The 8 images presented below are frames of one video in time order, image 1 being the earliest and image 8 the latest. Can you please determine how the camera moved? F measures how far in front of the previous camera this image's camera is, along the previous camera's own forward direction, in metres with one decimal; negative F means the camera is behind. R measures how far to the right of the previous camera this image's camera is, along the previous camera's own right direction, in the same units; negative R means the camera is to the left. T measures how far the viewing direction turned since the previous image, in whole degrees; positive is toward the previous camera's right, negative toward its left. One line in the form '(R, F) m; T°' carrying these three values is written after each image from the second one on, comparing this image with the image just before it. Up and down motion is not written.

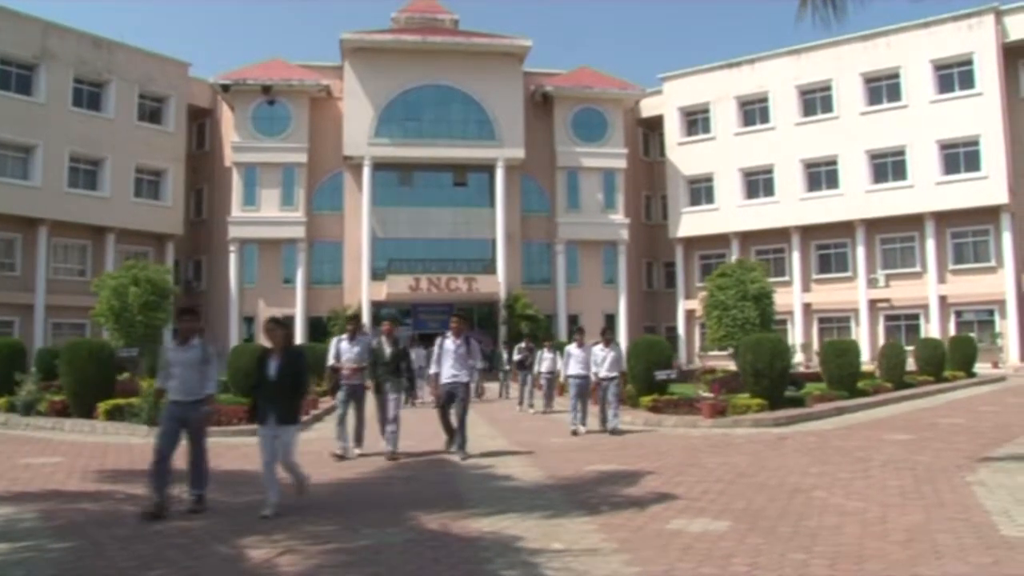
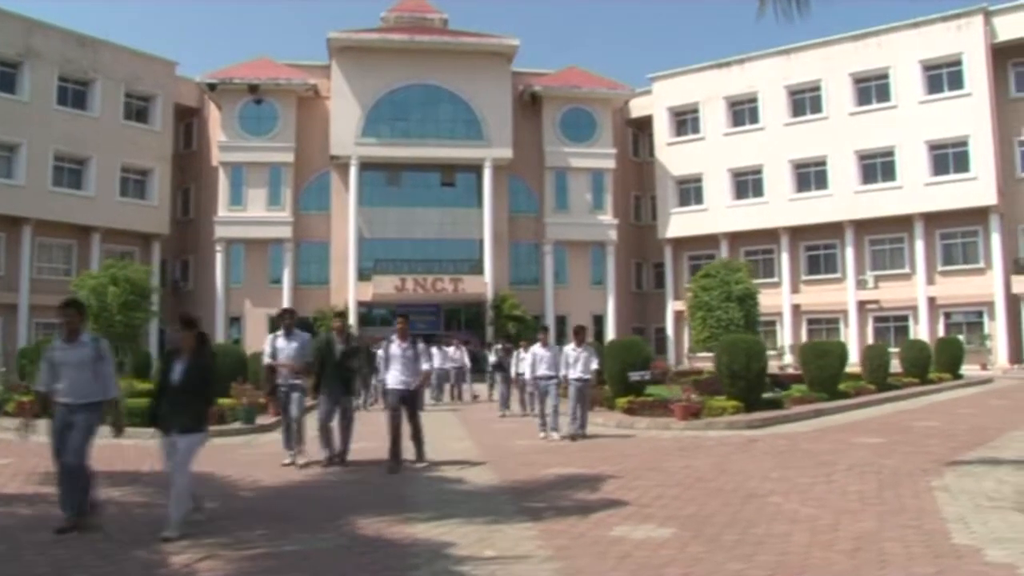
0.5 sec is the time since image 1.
(+0.4, +0.2) m; 0°
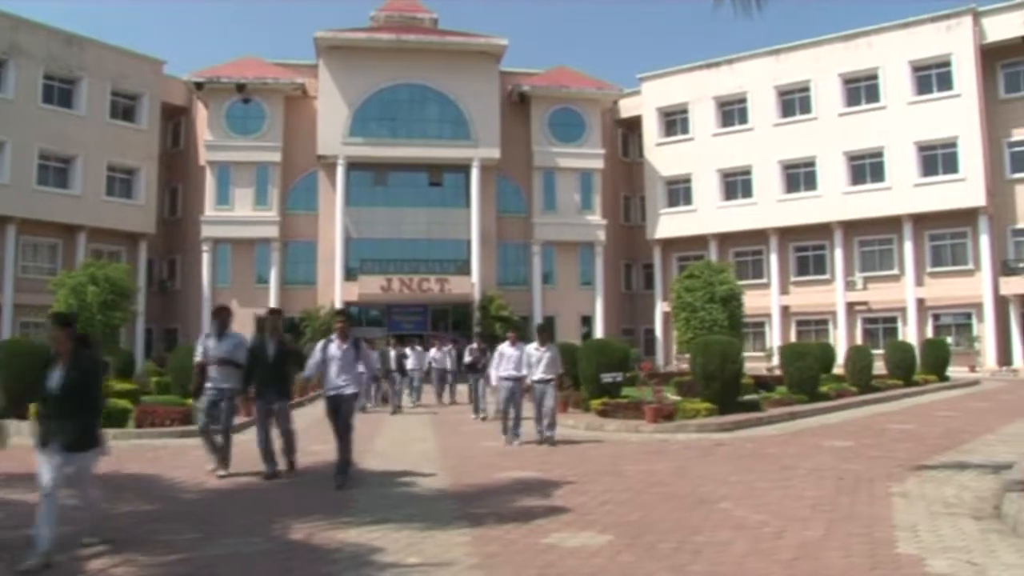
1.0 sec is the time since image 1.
(+0.5, +0.2) m; 0°
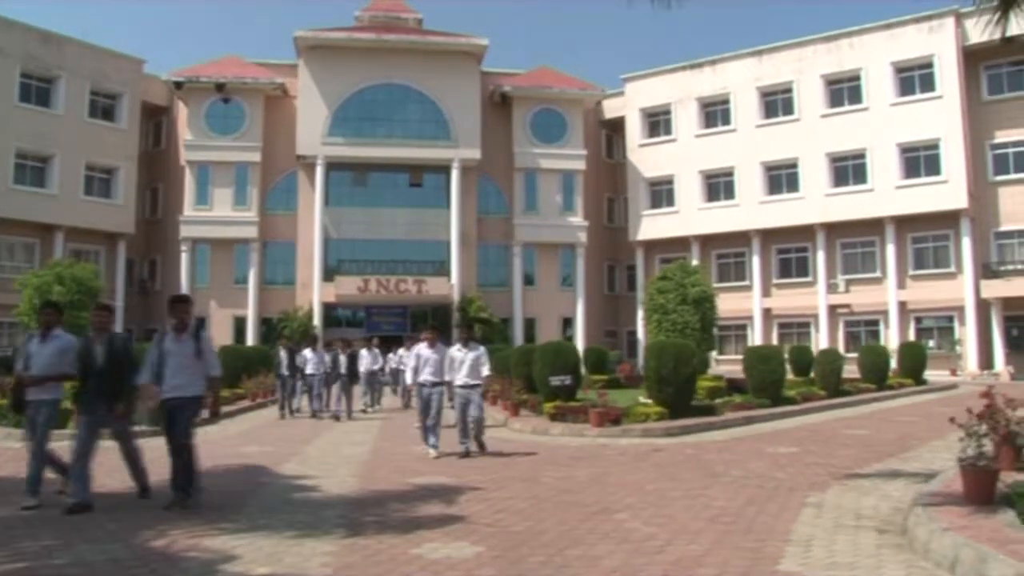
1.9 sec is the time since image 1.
(+1.0, +0.2) m; 0°
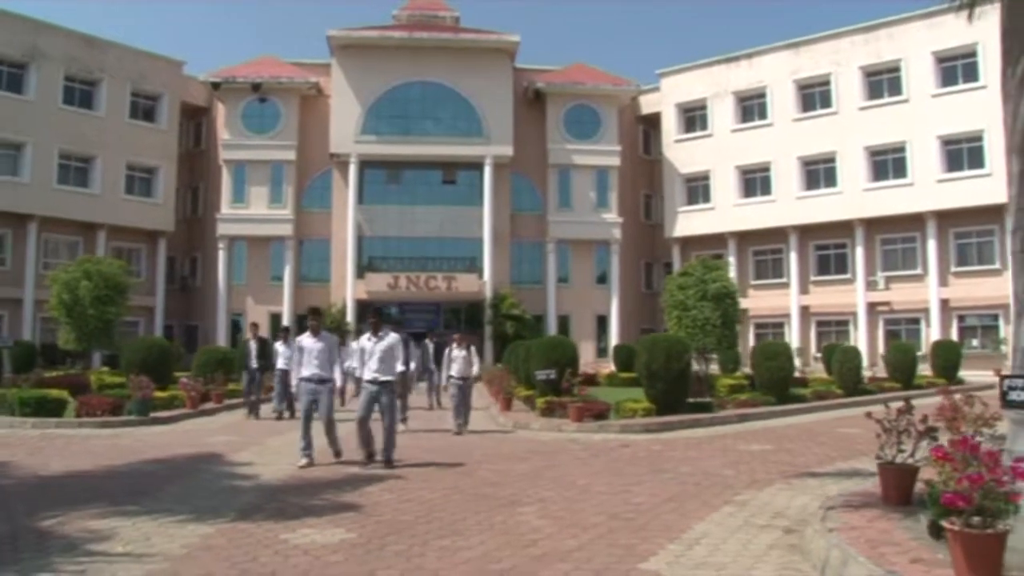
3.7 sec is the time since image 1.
(+1.4, +0.2) m; -4°
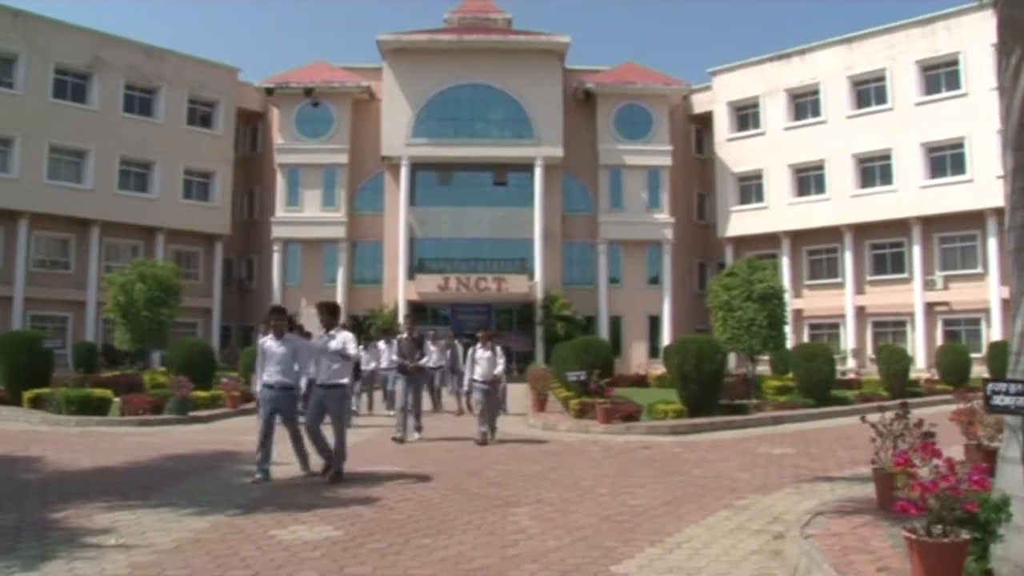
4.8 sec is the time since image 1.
(+0.6, 0.0) m; -4°
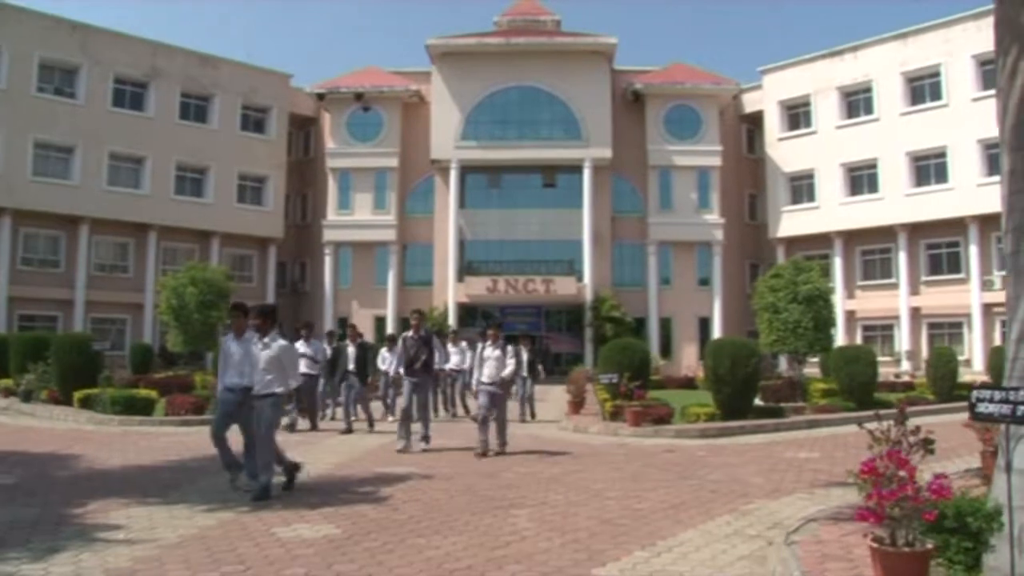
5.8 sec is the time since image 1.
(+0.5, -0.1) m; -4°
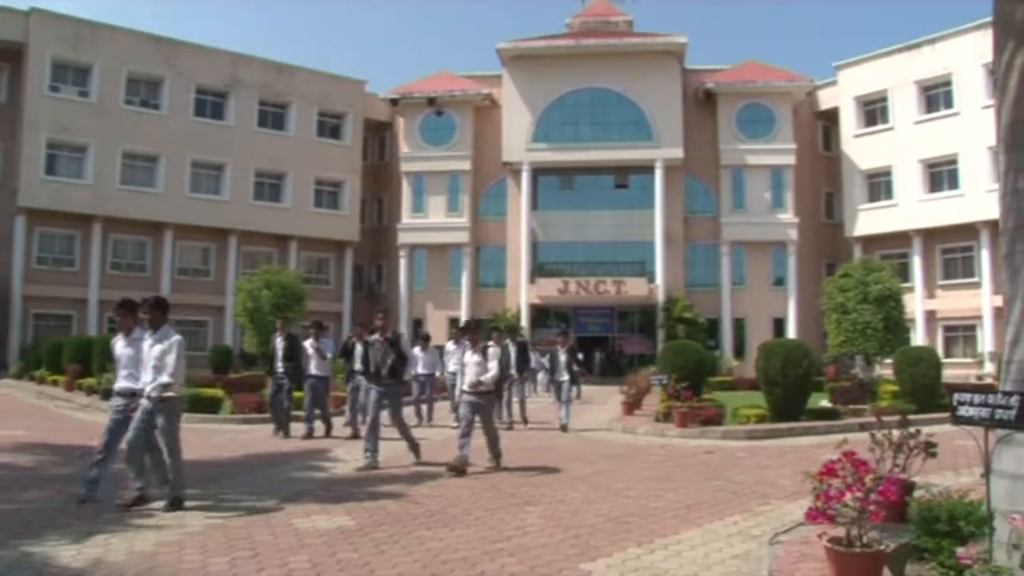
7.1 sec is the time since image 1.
(+0.7, -0.2) m; -5°
